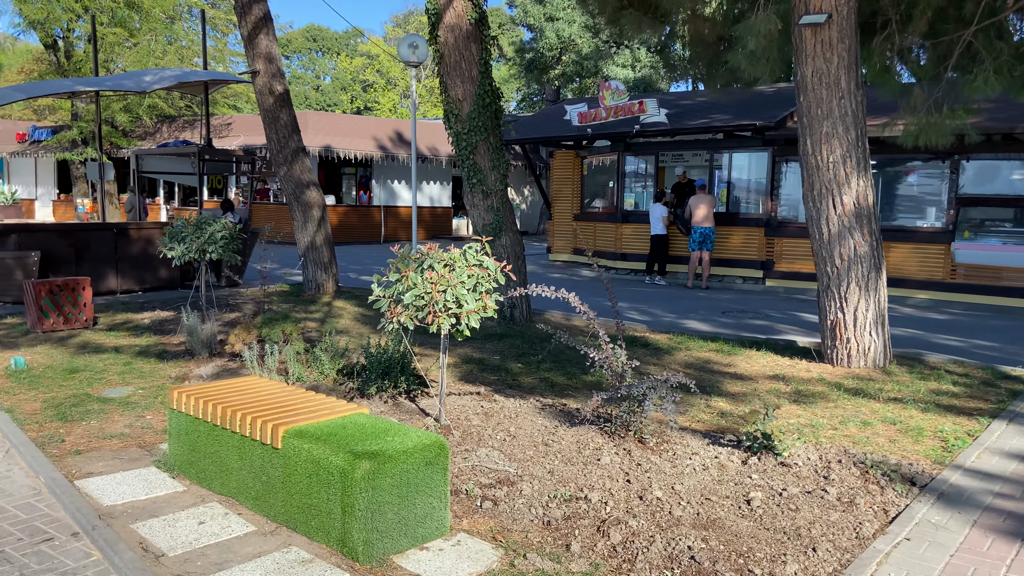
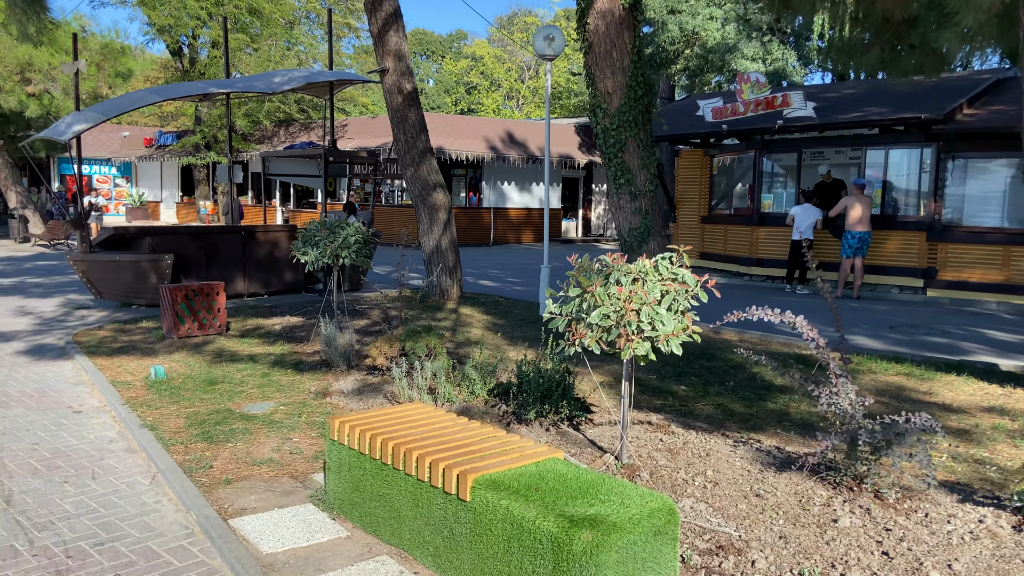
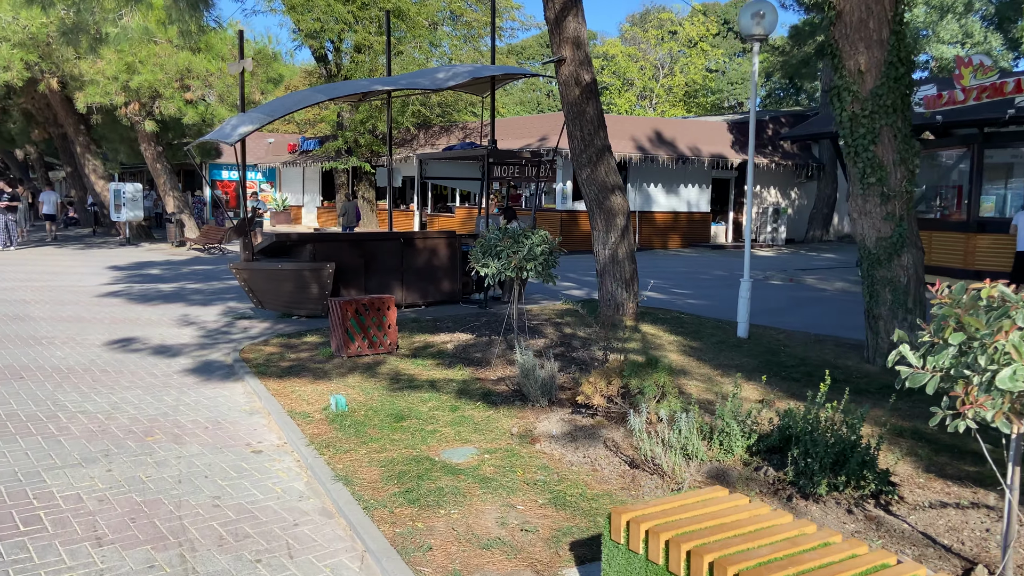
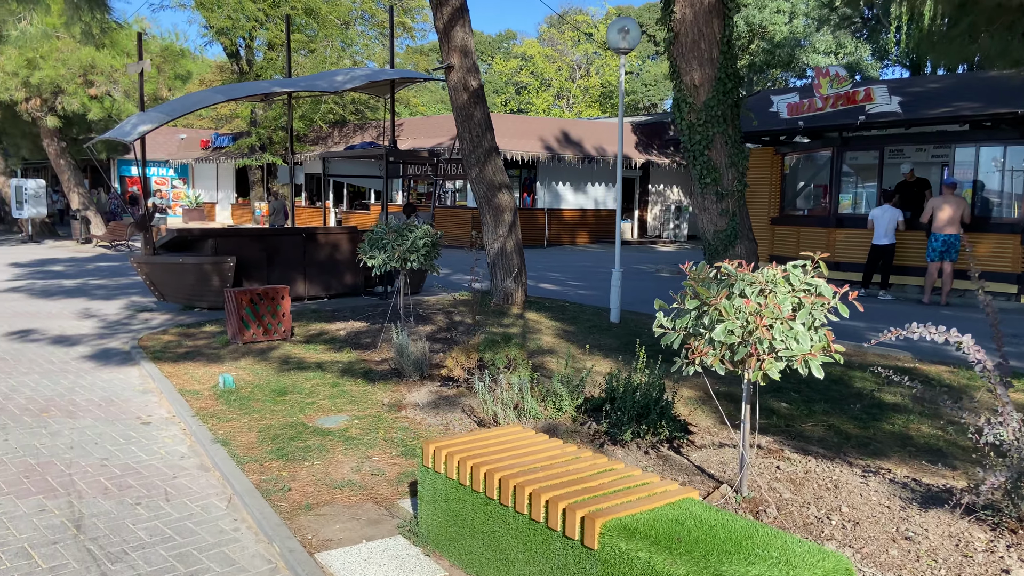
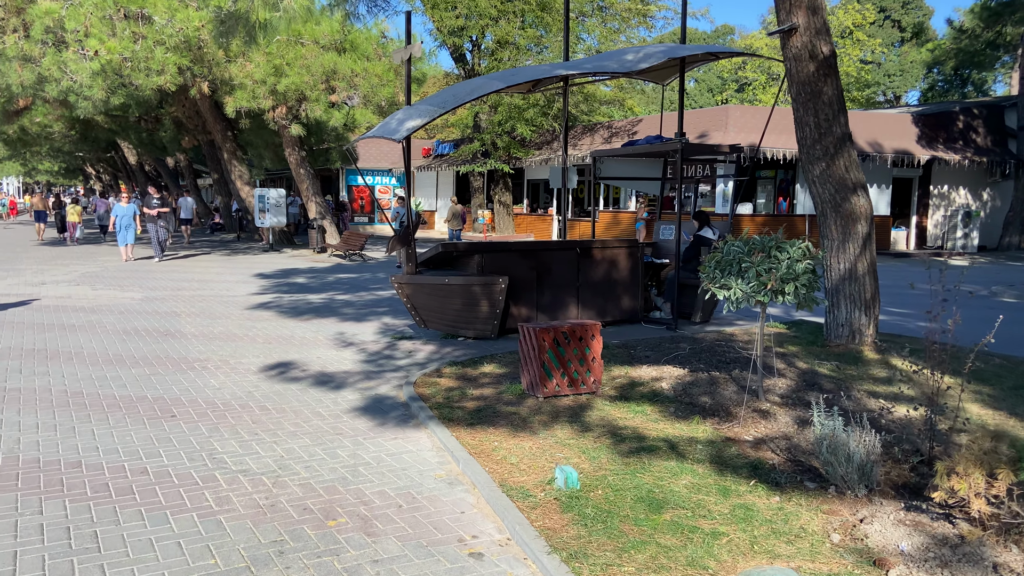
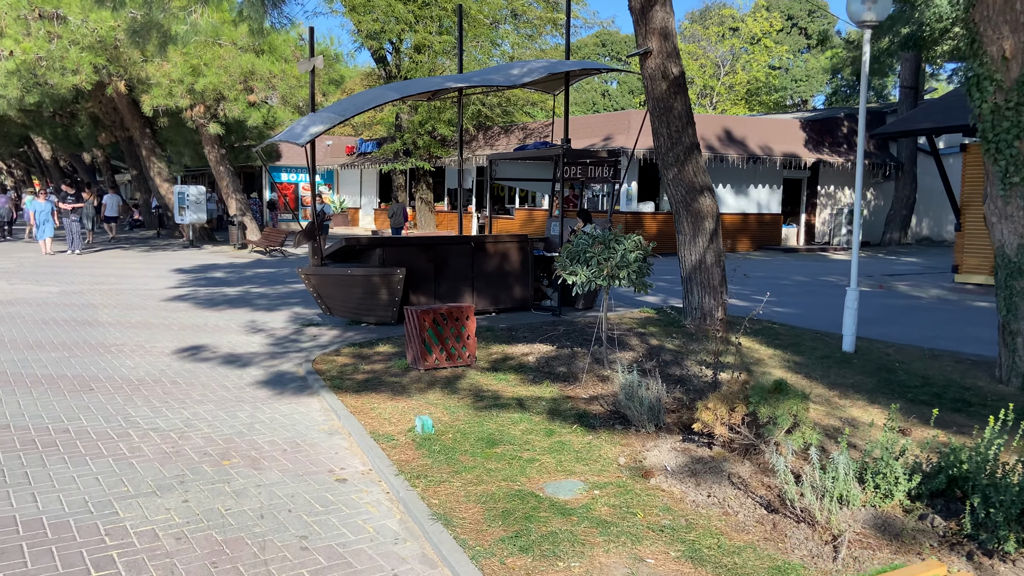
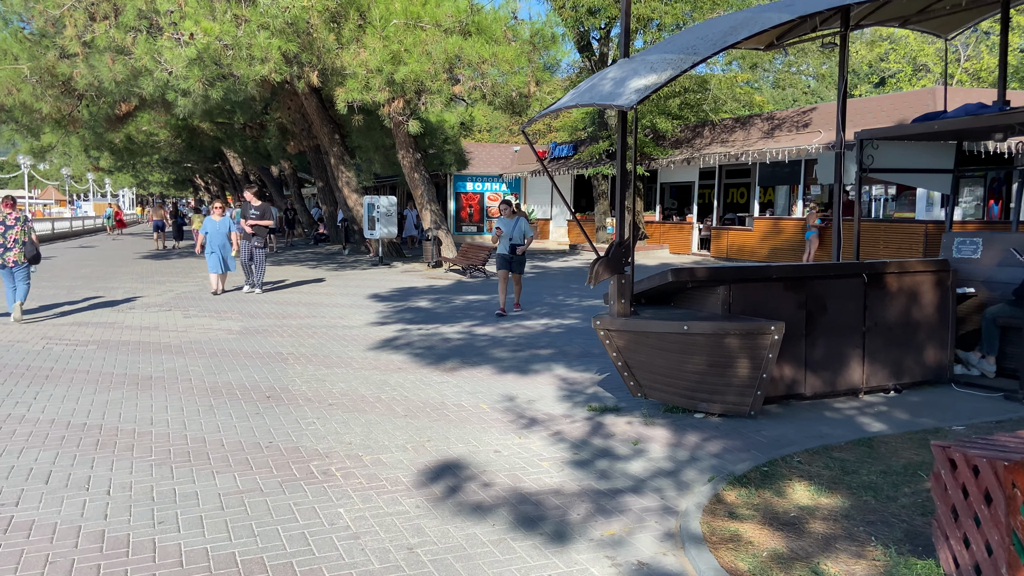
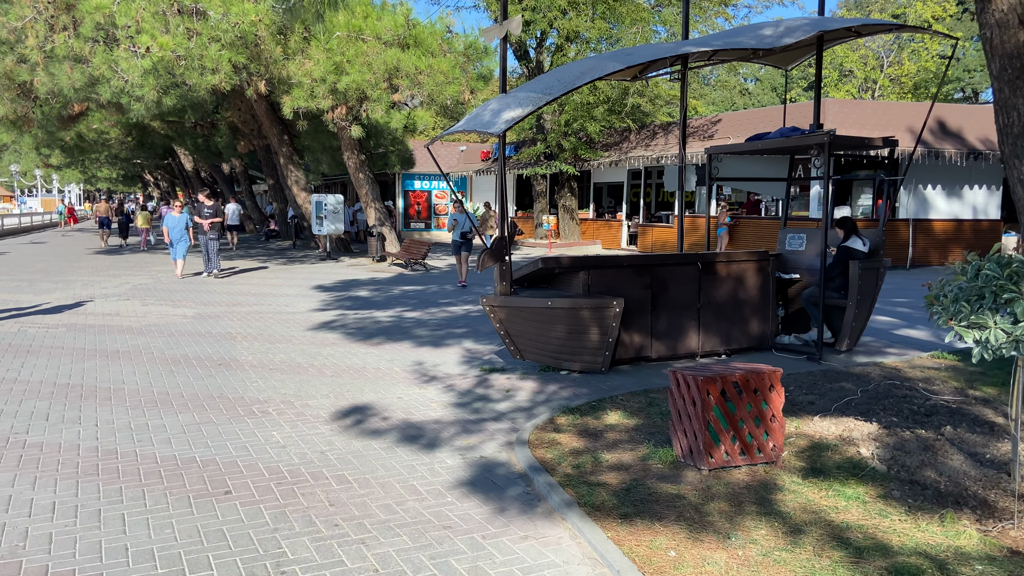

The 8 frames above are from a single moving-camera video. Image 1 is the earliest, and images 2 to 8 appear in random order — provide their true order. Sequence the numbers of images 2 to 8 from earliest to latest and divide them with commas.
2, 4, 3, 6, 5, 8, 7
